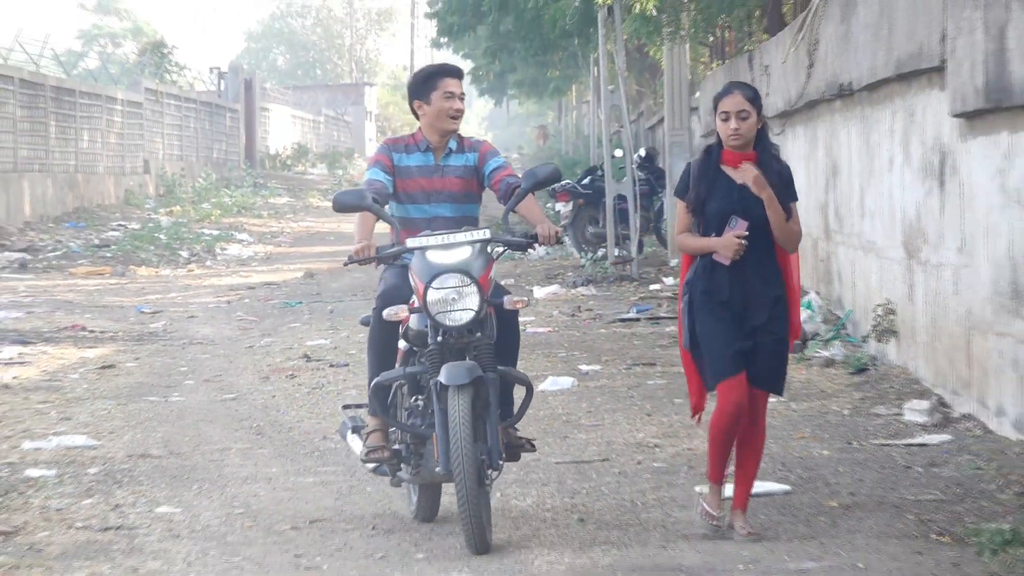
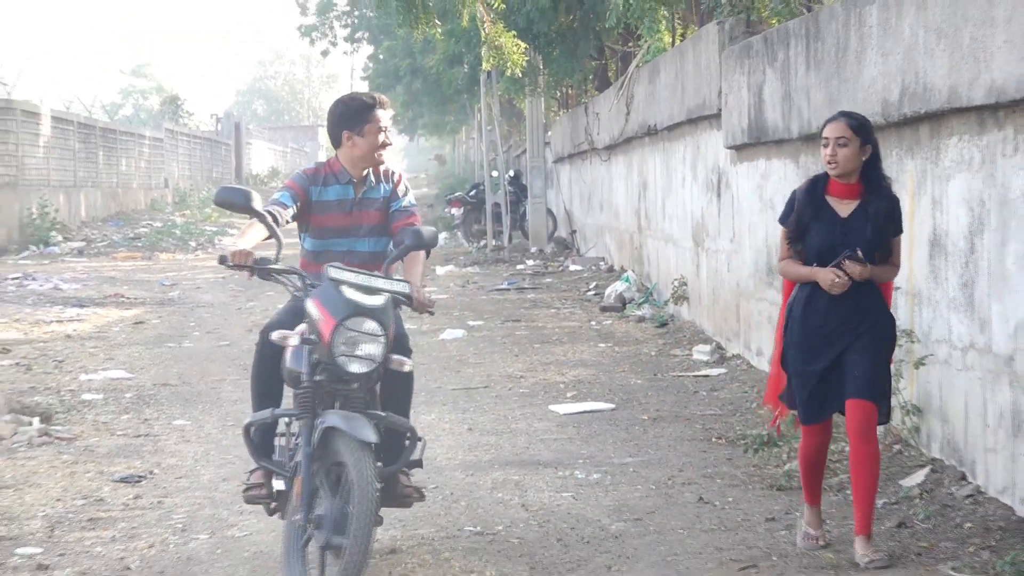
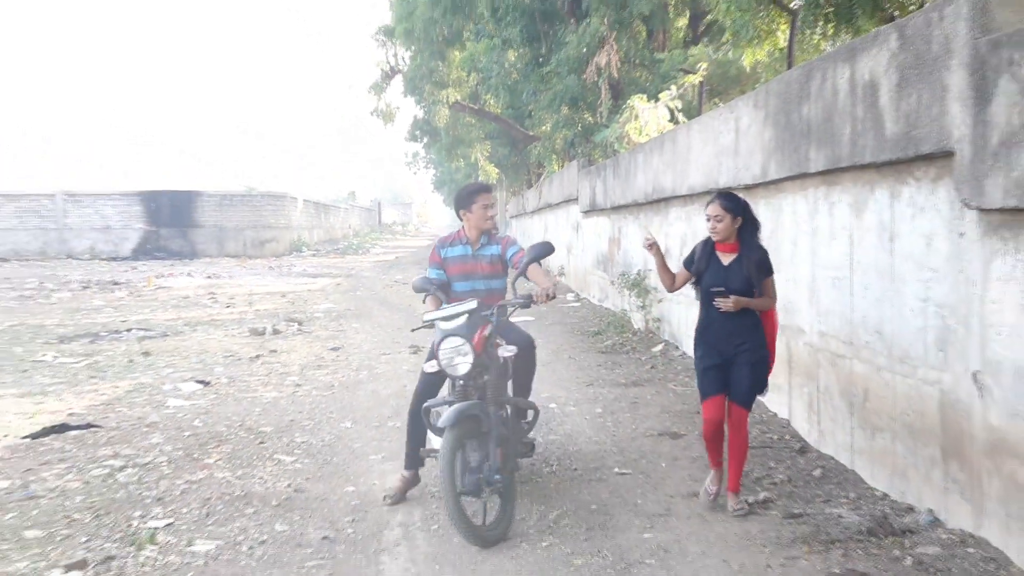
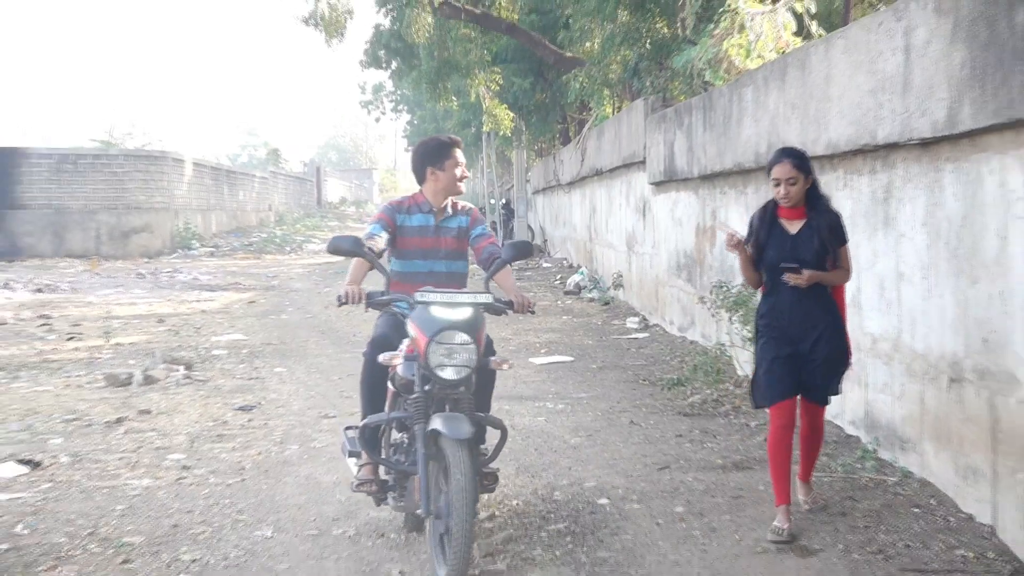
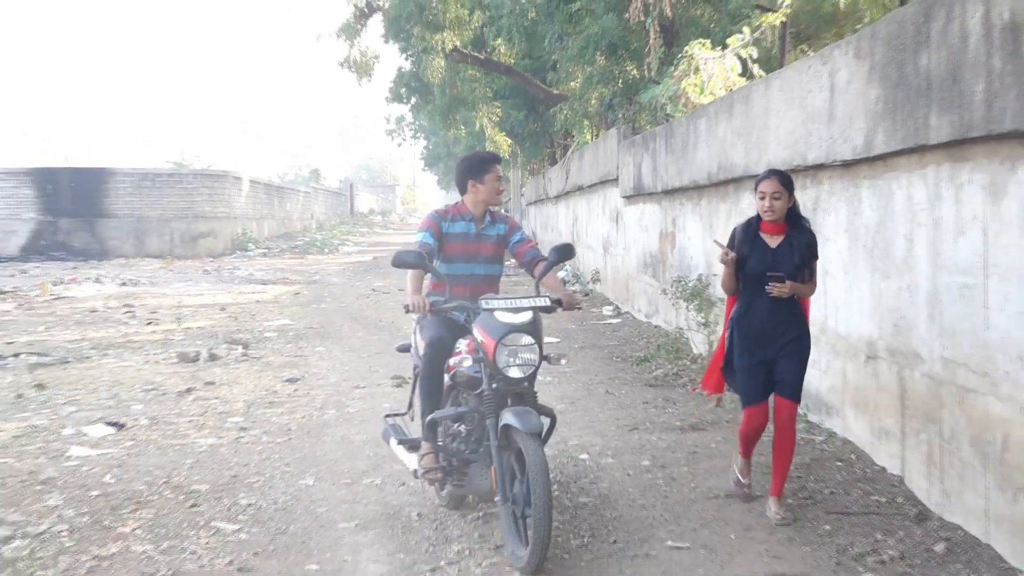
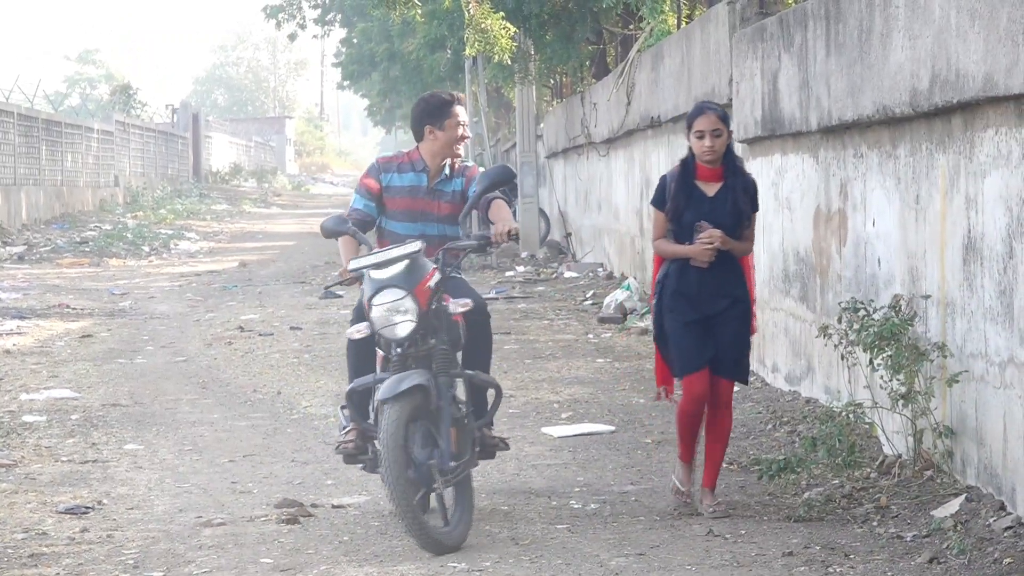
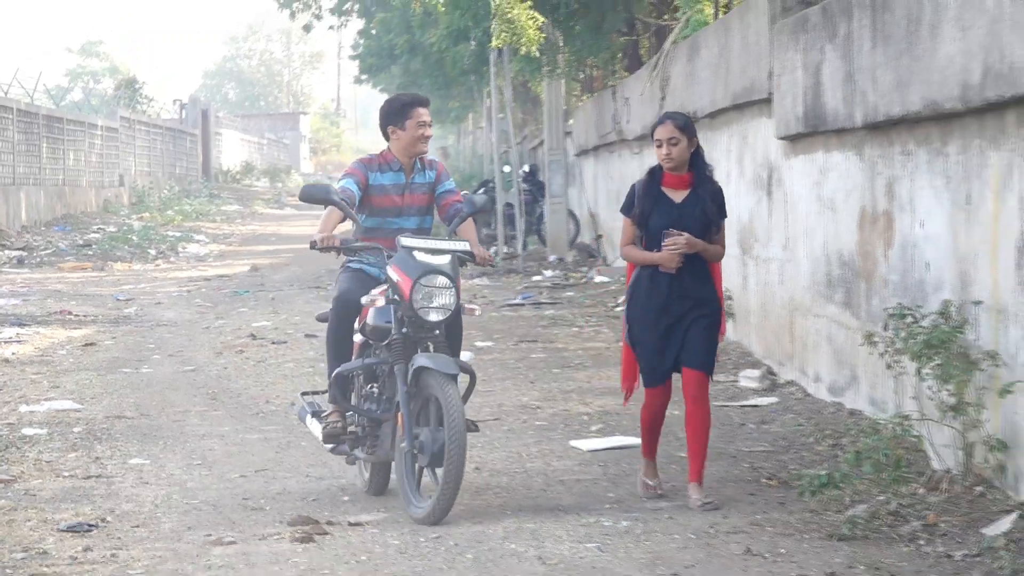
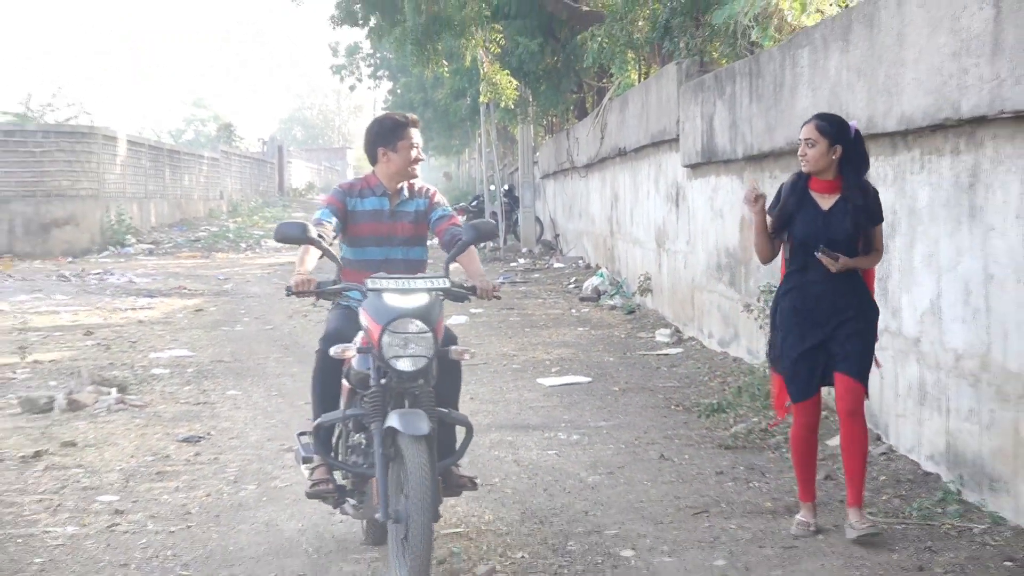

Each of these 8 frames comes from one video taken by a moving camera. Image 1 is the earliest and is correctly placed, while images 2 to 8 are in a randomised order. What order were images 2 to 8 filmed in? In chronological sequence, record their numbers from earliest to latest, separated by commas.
7, 6, 2, 8, 4, 5, 3
